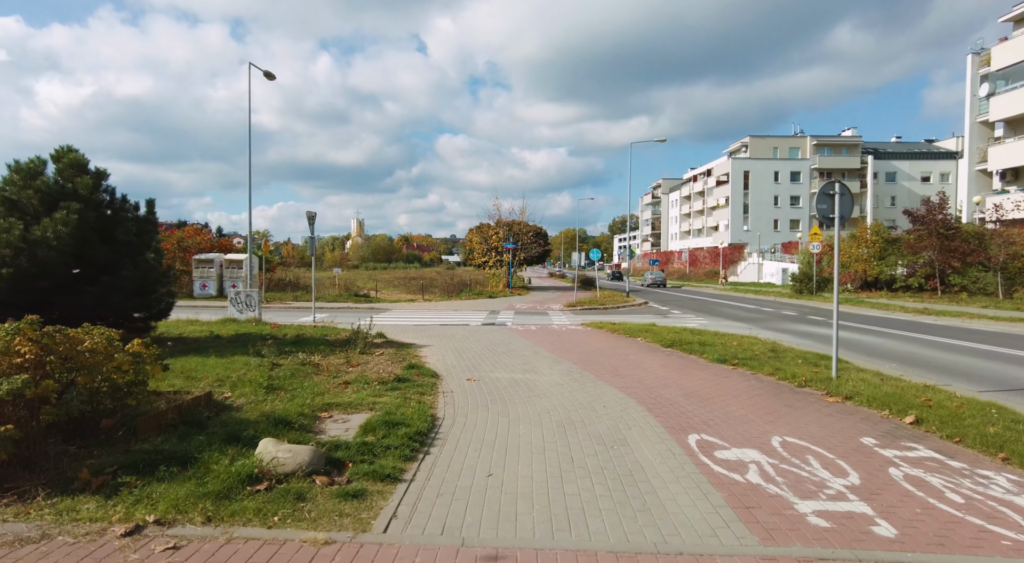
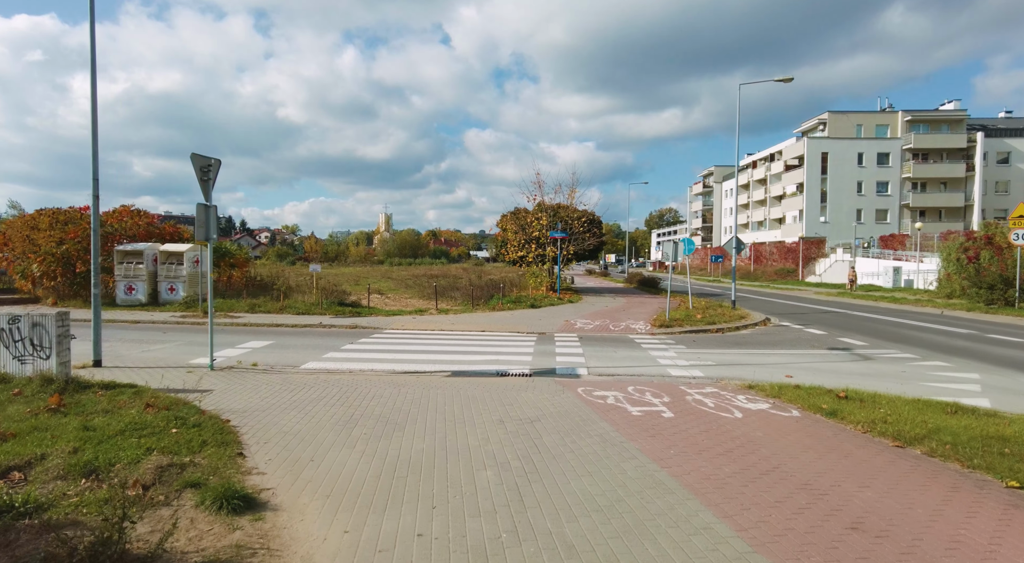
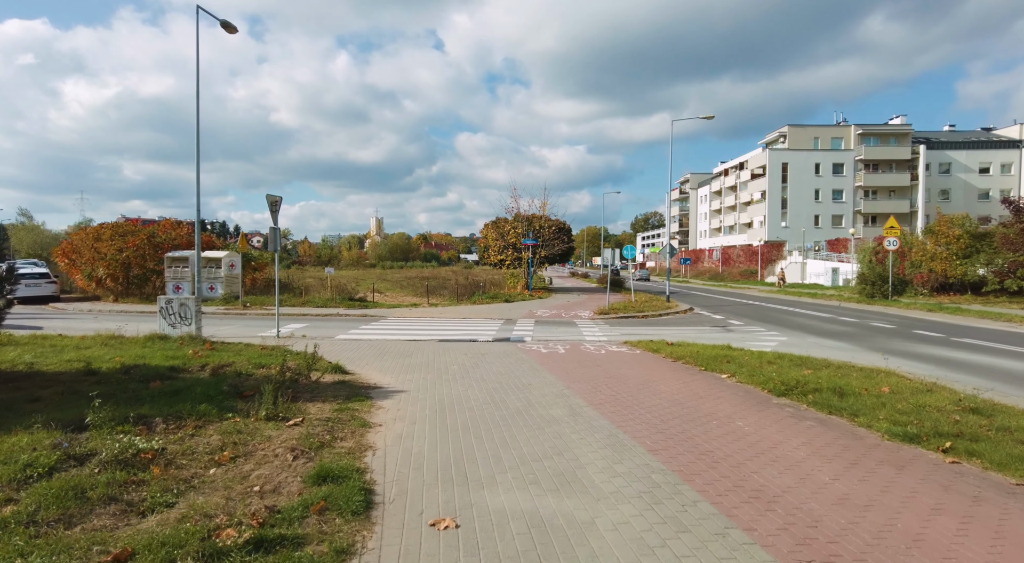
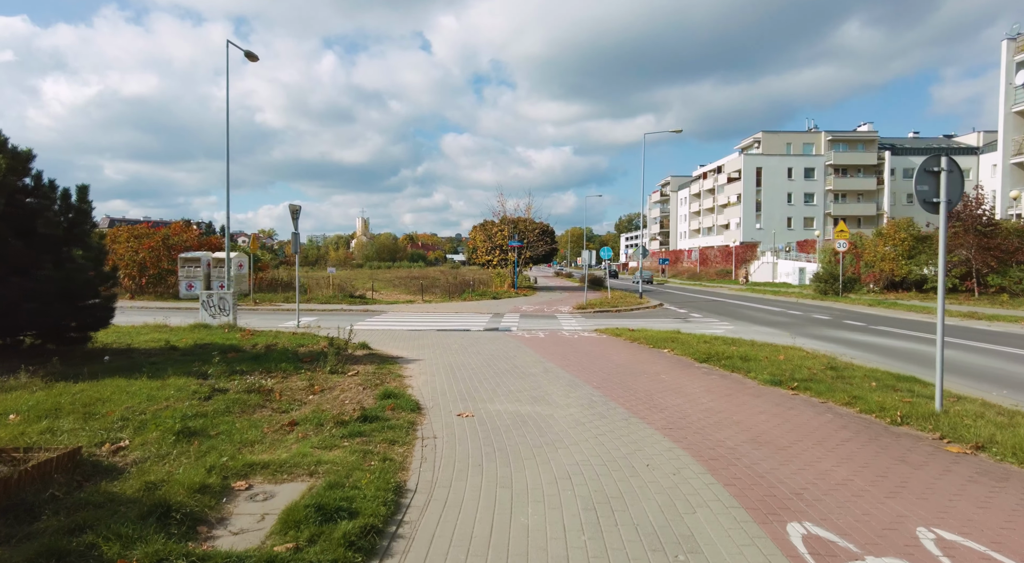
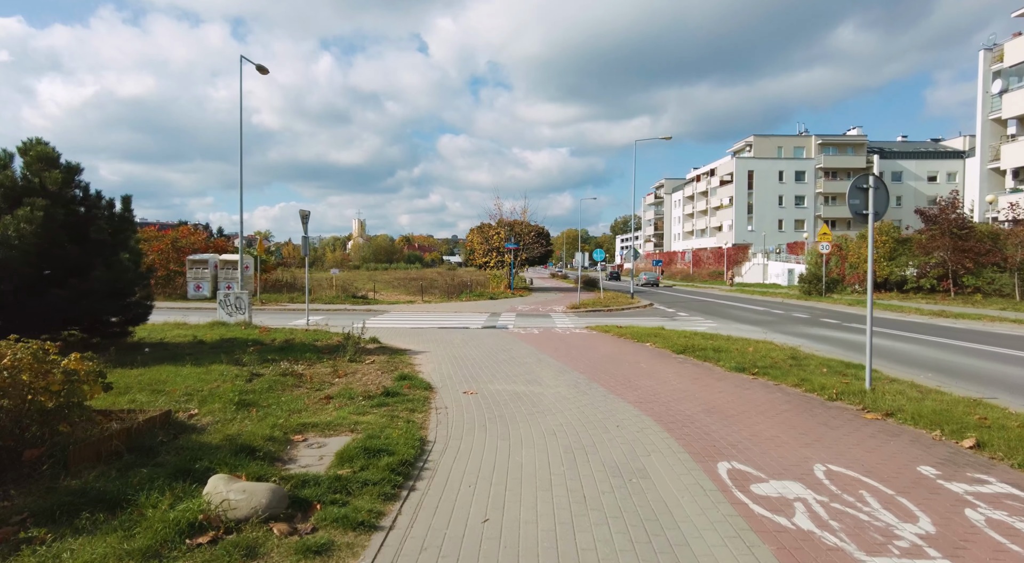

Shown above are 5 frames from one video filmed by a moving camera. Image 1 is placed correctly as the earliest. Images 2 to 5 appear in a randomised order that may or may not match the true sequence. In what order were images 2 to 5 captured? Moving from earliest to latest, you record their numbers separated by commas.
5, 4, 3, 2
